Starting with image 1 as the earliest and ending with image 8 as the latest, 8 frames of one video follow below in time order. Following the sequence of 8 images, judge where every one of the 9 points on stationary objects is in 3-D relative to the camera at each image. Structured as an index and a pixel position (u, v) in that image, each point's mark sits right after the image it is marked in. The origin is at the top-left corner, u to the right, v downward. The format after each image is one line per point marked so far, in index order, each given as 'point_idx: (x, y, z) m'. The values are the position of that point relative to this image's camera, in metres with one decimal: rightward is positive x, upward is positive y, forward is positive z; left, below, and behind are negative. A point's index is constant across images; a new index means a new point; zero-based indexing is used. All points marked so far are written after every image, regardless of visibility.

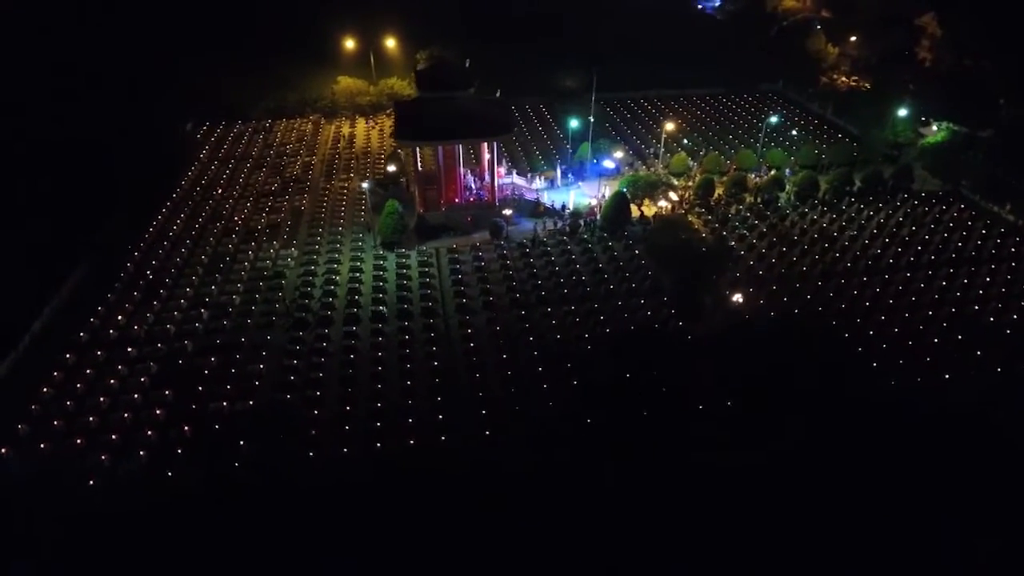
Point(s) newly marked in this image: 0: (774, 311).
0: (+5.6, -0.5, +15.3) m
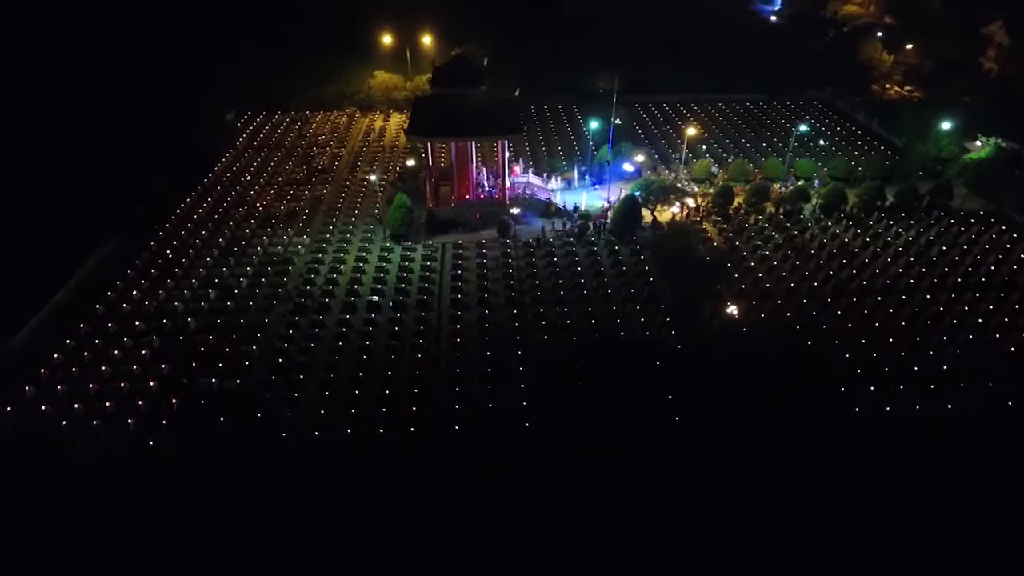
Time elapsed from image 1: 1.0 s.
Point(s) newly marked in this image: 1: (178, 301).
0: (+5.4, -0.8, +14.9) m
1: (-7.2, -0.3, +15.3) m
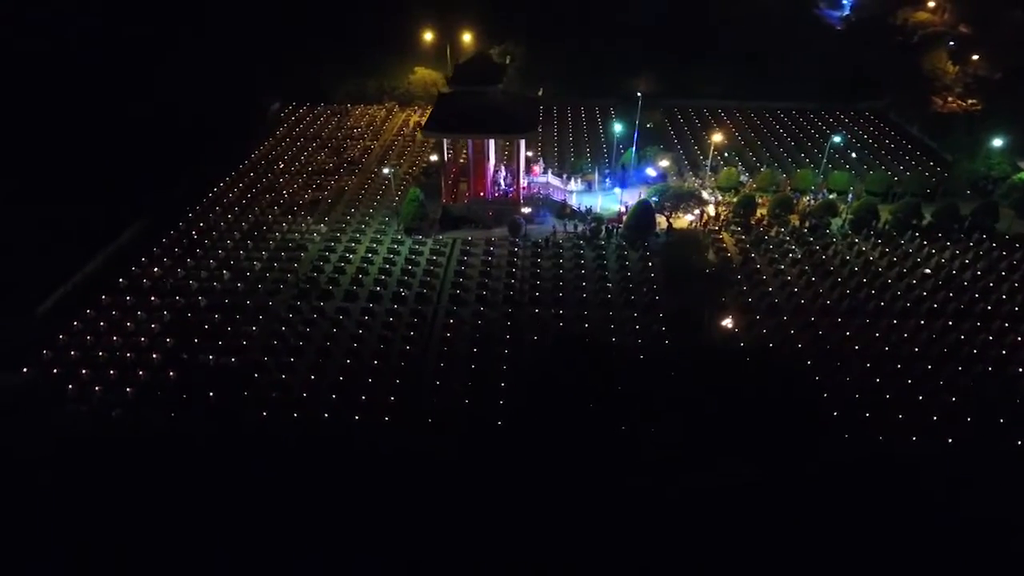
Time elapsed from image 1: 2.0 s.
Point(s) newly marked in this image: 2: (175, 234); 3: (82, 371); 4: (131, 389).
0: (+5.3, -1.1, +14.4) m
1: (-7.2, +0.2, +16.1) m
2: (-8.3, +1.3, +17.6) m
3: (-8.1, -1.6, +13.5) m
4: (-7.0, -1.8, +13.1) m
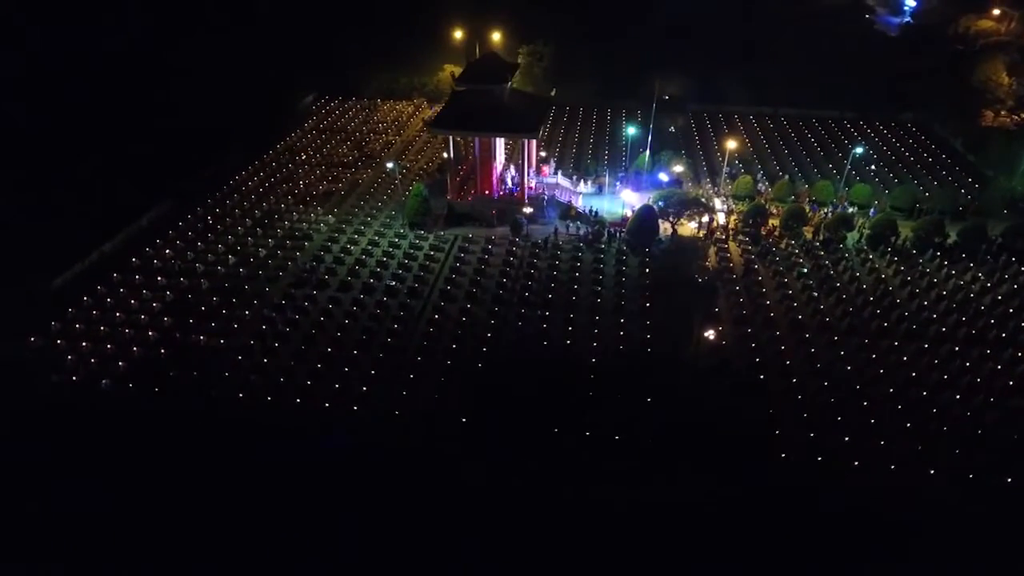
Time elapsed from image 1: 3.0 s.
0: (+4.8, -1.3, +13.9) m
1: (-7.3, +0.6, +16.7) m
2: (-8.3, +1.8, +18.3) m
3: (-8.6, -1.1, +14.2) m
4: (-7.5, -1.4, +13.8) m
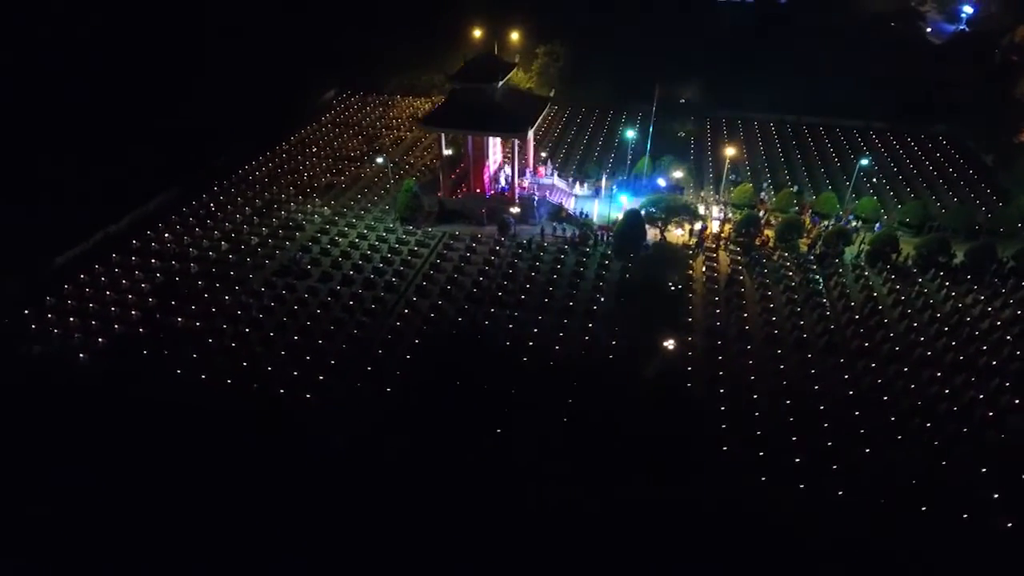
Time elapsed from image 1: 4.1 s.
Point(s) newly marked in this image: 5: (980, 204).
0: (+4.0, -1.6, +13.5) m
1: (-7.7, +1.0, +17.3) m
2: (-8.5, +2.2, +19.0) m
3: (-9.3, -0.6, +14.9) m
4: (-8.3, -1.0, +14.4) m
5: (+12.0, +2.2, +18.3) m
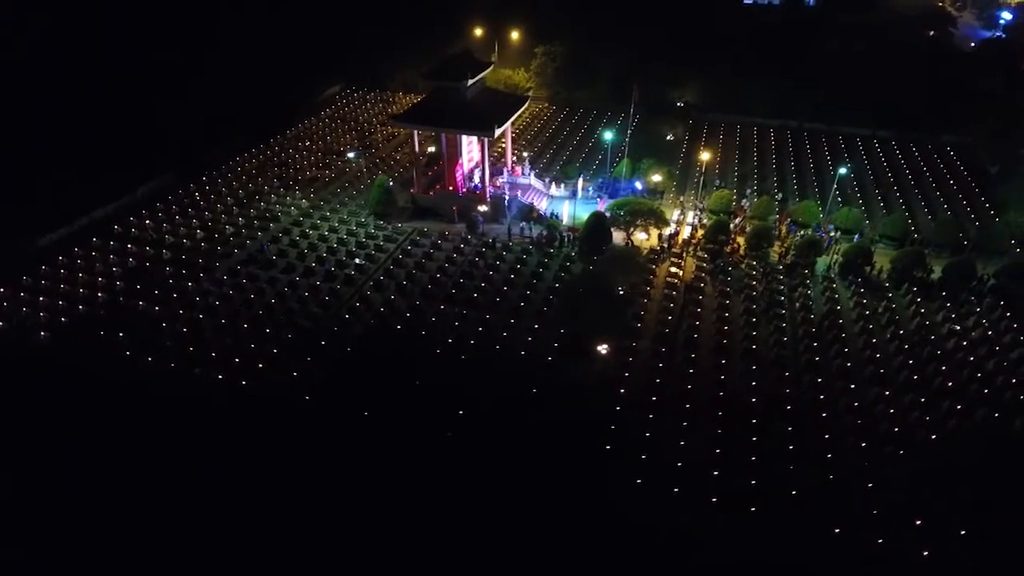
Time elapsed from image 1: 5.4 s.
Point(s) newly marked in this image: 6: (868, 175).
0: (+2.8, -1.7, +13.2) m
1: (-8.5, +1.3, +17.9) m
2: (-9.1, +2.6, +19.6) m
3: (-10.3, -0.2, +15.6) m
4: (-9.4, -0.6, +15.0) m
5: (+11.3, +1.7, +17.4) m
6: (+9.9, +3.1, +19.7) m
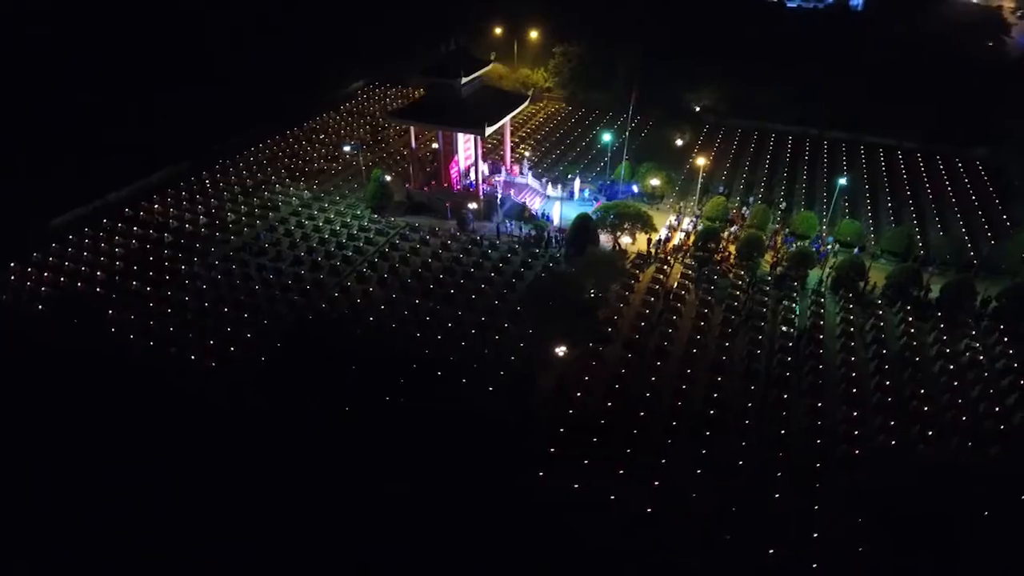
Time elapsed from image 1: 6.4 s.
0: (+2.0, -1.7, +12.9) m
1: (-8.7, +1.8, +18.5) m
2: (-9.1, +3.1, +20.3) m
3: (-10.8, +0.3, +16.4) m
4: (-9.9, -0.1, +15.8) m
5: (+11.0, +1.2, +16.4) m
6: (+9.8, +2.7, +18.9) m
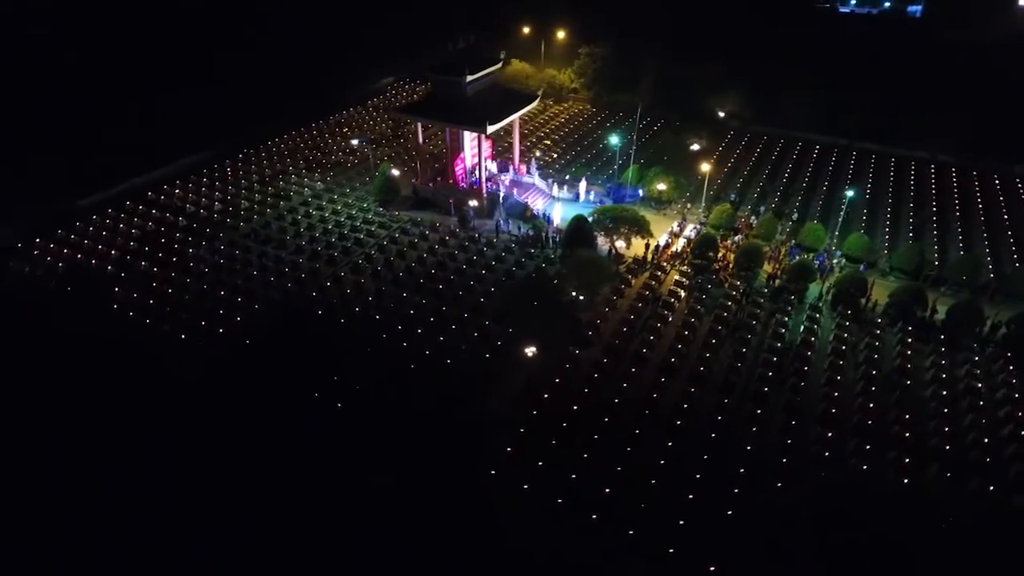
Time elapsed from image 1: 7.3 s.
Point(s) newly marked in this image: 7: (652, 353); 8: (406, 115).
0: (+1.5, -1.8, +12.7) m
1: (-8.6, +2.2, +19.2) m
2: (-8.7, +3.5, +21.0) m
3: (-10.9, +0.9, +17.3) m
4: (-10.1, +0.4, +16.5) m
5: (+10.8, +0.7, +15.4) m
6: (+9.9, +2.2, +18.0) m
7: (+2.7, -1.2, +13.5) m
8: (-2.7, +4.4, +18.0) m
